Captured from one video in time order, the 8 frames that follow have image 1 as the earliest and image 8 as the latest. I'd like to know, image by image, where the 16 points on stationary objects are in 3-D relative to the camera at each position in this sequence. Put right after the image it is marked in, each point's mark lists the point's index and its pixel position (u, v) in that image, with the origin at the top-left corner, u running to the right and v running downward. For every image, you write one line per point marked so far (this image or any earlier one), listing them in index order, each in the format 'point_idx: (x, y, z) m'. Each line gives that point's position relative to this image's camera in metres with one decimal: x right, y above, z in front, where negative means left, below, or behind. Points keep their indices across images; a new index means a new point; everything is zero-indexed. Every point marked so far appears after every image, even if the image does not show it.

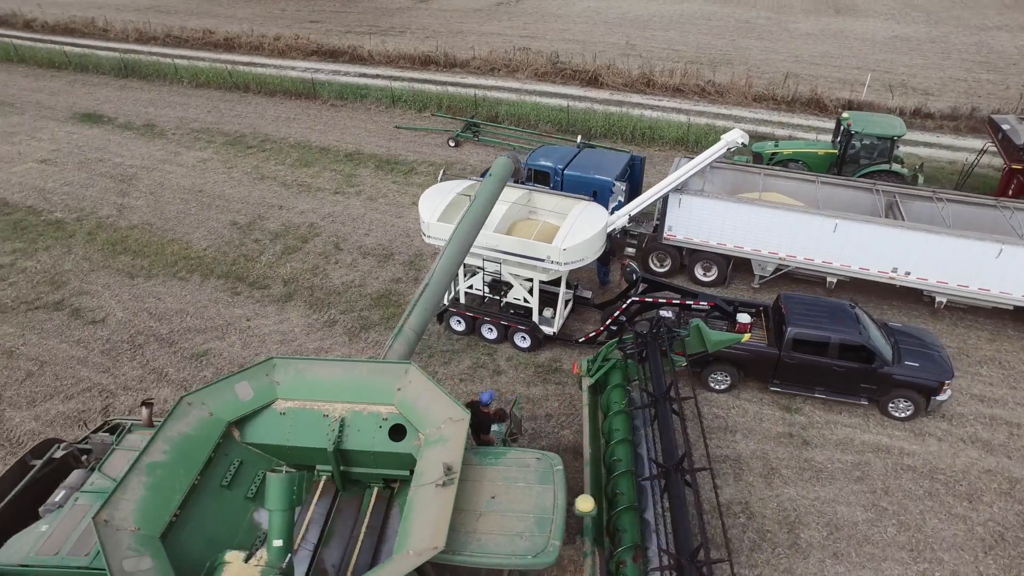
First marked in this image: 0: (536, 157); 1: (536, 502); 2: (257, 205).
0: (+0.4, +2.5, +12.3) m
1: (+0.1, -1.7, +5.1) m
2: (-6.1, +2.0, +15.0) m
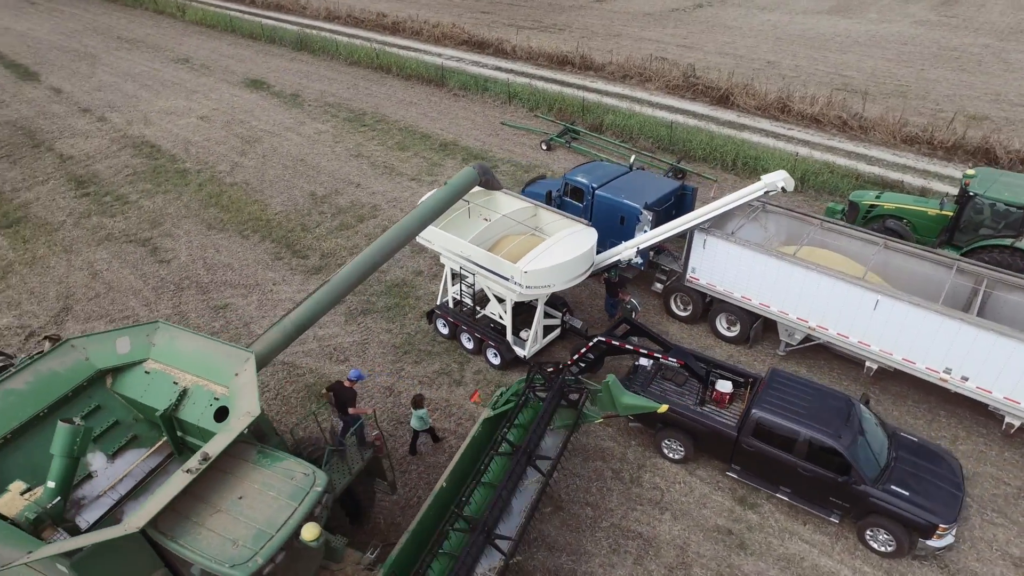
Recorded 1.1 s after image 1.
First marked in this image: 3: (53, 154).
0: (+1.1, +2.1, +11.8) m
1: (-1.9, -1.8, +5.0) m
2: (-4.4, +2.7, +16.1) m
3: (-12.9, +3.8, +17.6) m
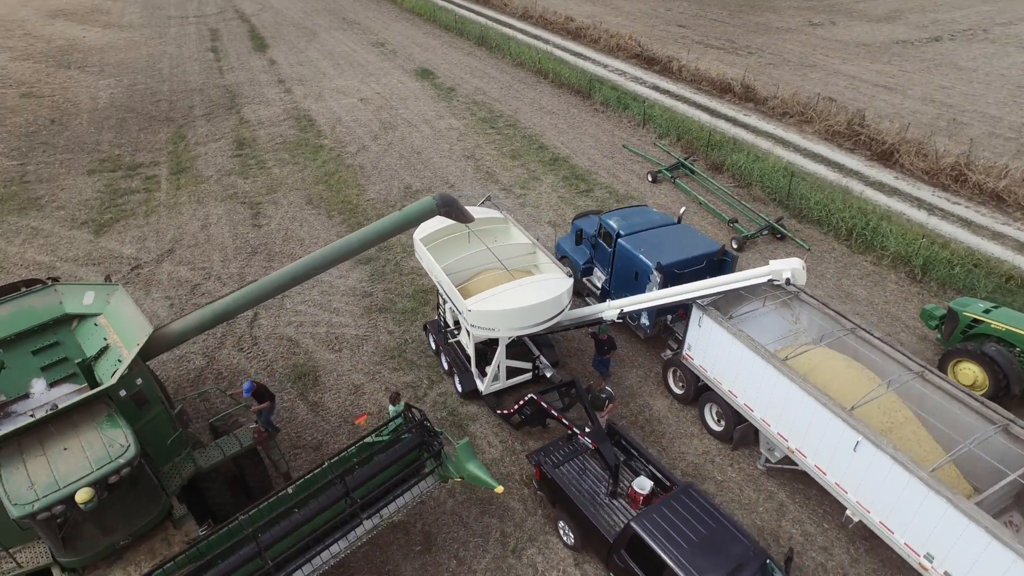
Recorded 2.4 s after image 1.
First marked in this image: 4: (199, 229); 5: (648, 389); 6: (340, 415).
0: (+1.7, +1.3, +11.1) m
1: (-4.0, -1.7, +5.7) m
2: (-1.9, +2.9, +16.9) m
3: (-9.2, +5.7, +20.9) m
4: (-7.2, +1.3, +14.6) m
5: (+2.2, -1.6, +10.0) m
6: (-2.6, -1.9, +9.6) m
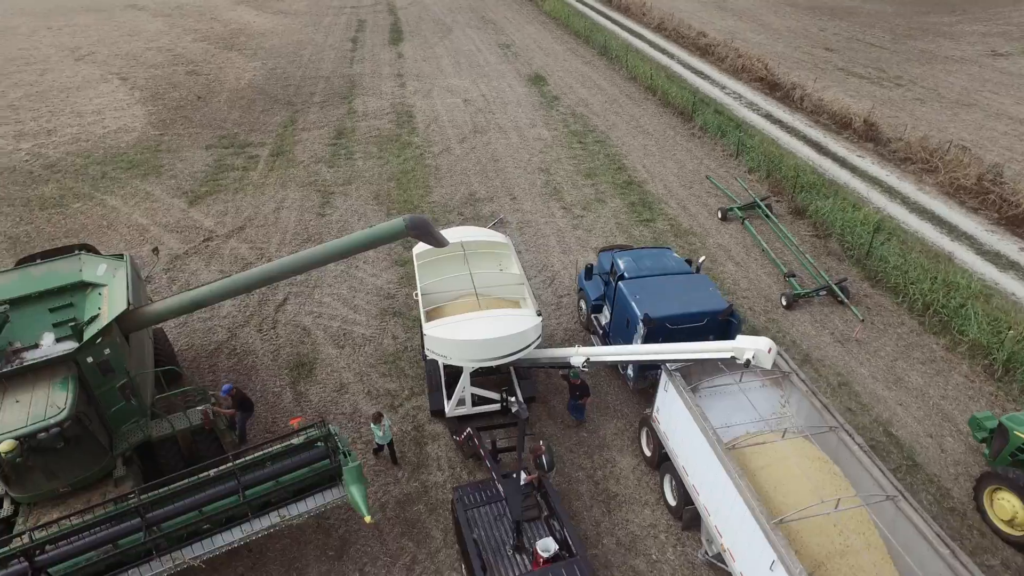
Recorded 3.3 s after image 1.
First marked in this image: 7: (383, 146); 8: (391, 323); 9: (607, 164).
0: (+1.9, +0.6, +10.6) m
1: (-5.3, -1.4, +6.6) m
2: (-0.2, +2.7, +17.0) m
3: (-5.9, +6.5, +22.4) m
4: (-6.0, +1.9, +15.9) m
5: (+1.6, -2.3, +9.5) m
6: (-3.1, -2.0, +10.1) m
7: (-4.0, +4.6, +19.6) m
8: (-2.3, -0.7, +12.0) m
9: (+2.7, +3.6, +18.3) m
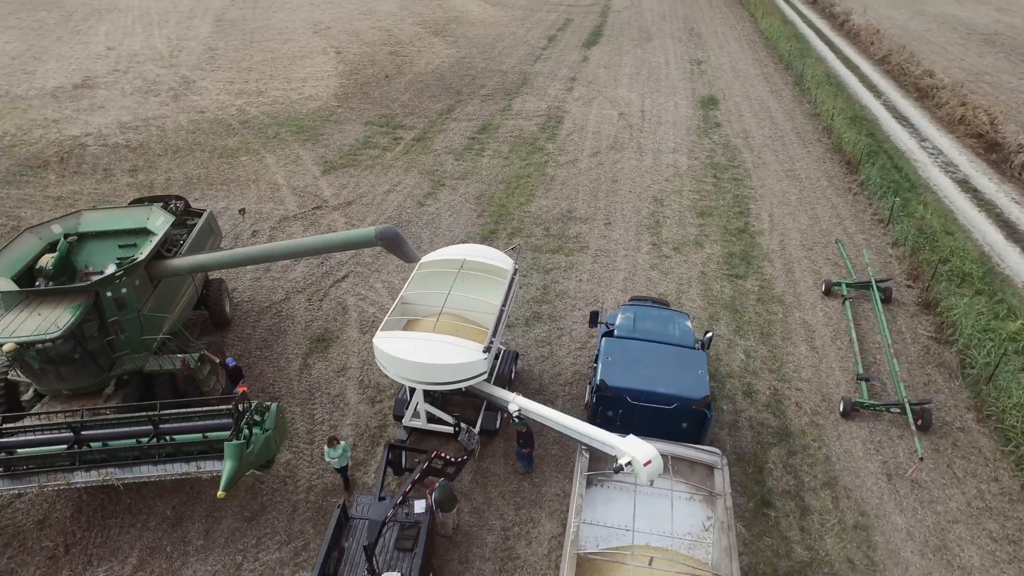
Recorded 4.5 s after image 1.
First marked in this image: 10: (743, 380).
0: (+1.8, -0.3, +9.7) m
1: (-6.5, -0.6, +8.3) m
2: (+2.4, +2.0, +16.3) m
3: (-0.3, +6.8, +23.1) m
4: (-3.5, +2.6, +17.2) m
5: (+0.6, -3.1, +8.9) m
6: (-3.5, -1.7, +11.0) m
7: (+0.1, +4.6, +20.0) m
8: (-1.9, -0.6, +12.5) m
9: (+5.7, +2.2, +16.6) m
10: (+4.1, -1.6, +11.1) m
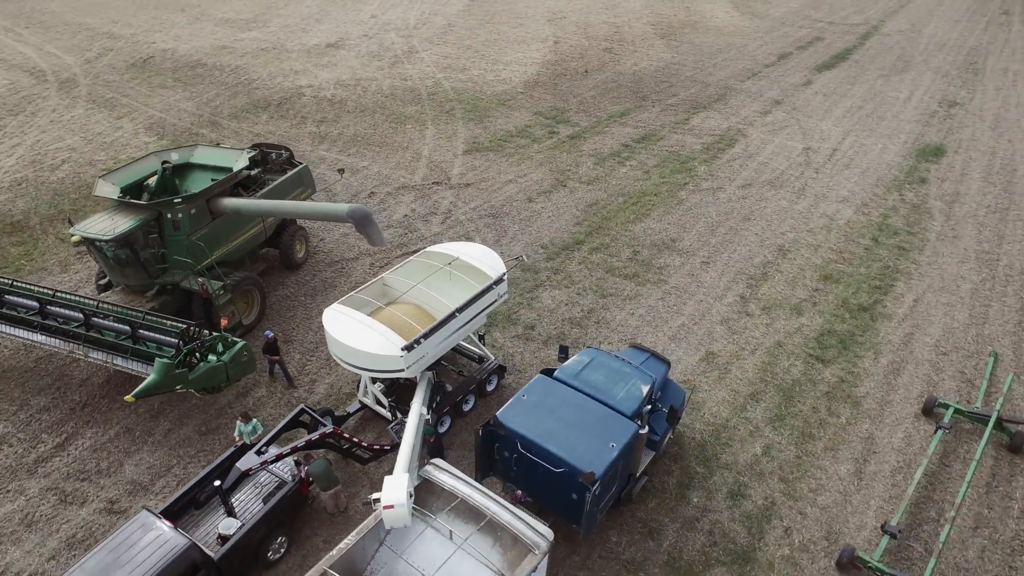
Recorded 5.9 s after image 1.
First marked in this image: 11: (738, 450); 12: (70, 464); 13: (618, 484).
0: (+1.1, -0.9, +8.7) m
1: (-6.9, +1.0, +10.3) m
2: (+4.6, +0.9, +14.5) m
3: (+5.9, +5.9, +21.5) m
4: (-0.2, +2.9, +17.3) m
5: (-1.0, -3.2, +8.5) m
6: (-3.5, -0.9, +11.8) m
7: (+4.5, +3.8, +18.6) m
8: (-1.3, -0.4, +12.6) m
9: (+7.7, +0.3, +13.5) m
10: (+3.3, -2.8, +9.2) m
11: (+3.4, -2.5, +9.6) m
12: (-6.6, -2.6, +9.5) m
13: (+1.3, -2.4, +7.8) m
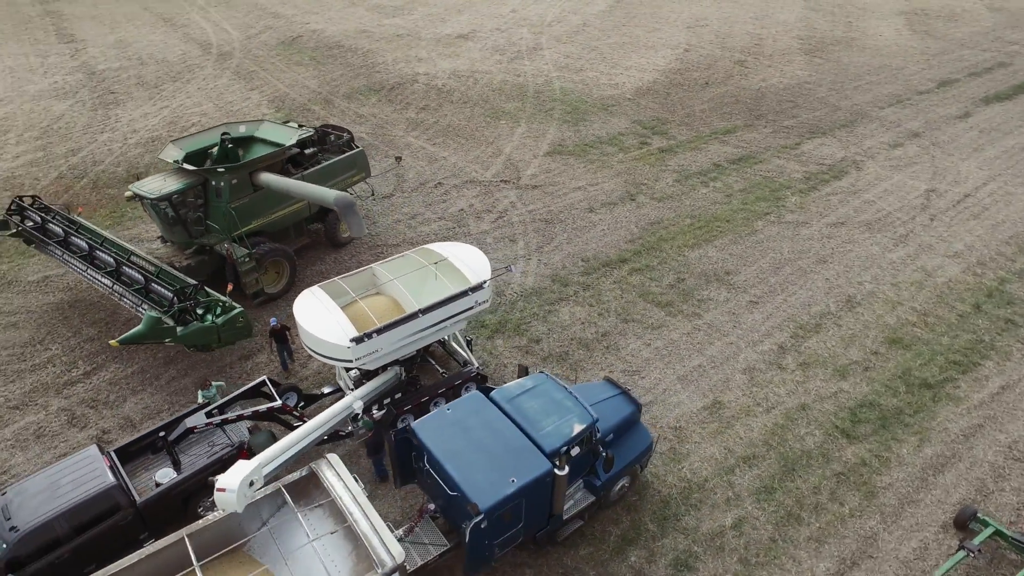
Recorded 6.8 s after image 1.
0: (+0.4, -1.2, +8.1) m
1: (-6.7, +1.9, +11.5) m
2: (+5.3, 0.0, +13.0) m
3: (+8.8, +4.7, +19.5) m
4: (+1.6, +2.6, +16.8) m
5: (-2.0, -3.2, +8.4) m
6: (-3.4, -0.5, +12.2) m
7: (+6.6, +2.8, +17.0) m
8: (-1.0, -0.4, +12.5) m
9: (+8.0, -1.1, +11.4) m
10: (+2.4, -3.4, +8.2) m
11: (+2.6, -3.1, +8.6) m
12: (-7.2, -1.7, +10.6) m
13: (+0.2, -2.7, +7.2) m
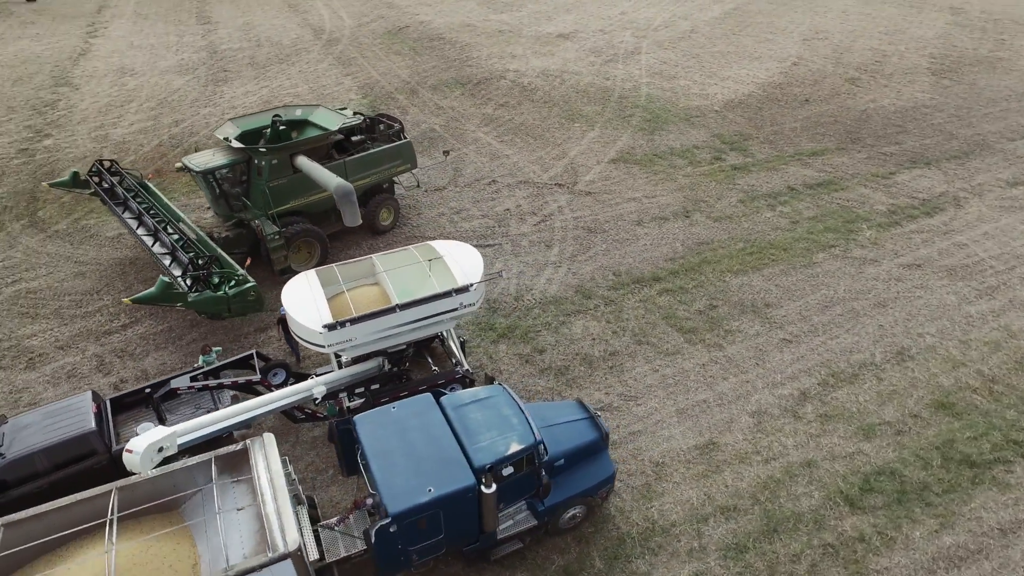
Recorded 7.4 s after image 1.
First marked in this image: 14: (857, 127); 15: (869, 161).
0: (-0.2, -1.3, +7.8) m
1: (-6.1, +2.5, +12.3) m
2: (+5.6, -0.8, +11.8) m
3: (+10.7, +3.4, +17.6) m
4: (+2.9, +2.3, +16.2) m
5: (-2.7, -3.0, +8.6) m
6: (-3.1, -0.2, +12.5) m
7: (+7.9, +1.9, +15.5) m
8: (-0.7, -0.4, +12.3) m
9: (+7.9, -2.1, +9.8) m
10: (+1.5, -3.7, +7.6) m
11: (+1.9, -3.5, +7.9) m
12: (-7.2, -1.0, +11.6) m
13: (-0.7, -2.8, +7.0) m
14: (+10.9, +5.0, +19.9) m
15: (+10.0, +3.5, +17.7) m
